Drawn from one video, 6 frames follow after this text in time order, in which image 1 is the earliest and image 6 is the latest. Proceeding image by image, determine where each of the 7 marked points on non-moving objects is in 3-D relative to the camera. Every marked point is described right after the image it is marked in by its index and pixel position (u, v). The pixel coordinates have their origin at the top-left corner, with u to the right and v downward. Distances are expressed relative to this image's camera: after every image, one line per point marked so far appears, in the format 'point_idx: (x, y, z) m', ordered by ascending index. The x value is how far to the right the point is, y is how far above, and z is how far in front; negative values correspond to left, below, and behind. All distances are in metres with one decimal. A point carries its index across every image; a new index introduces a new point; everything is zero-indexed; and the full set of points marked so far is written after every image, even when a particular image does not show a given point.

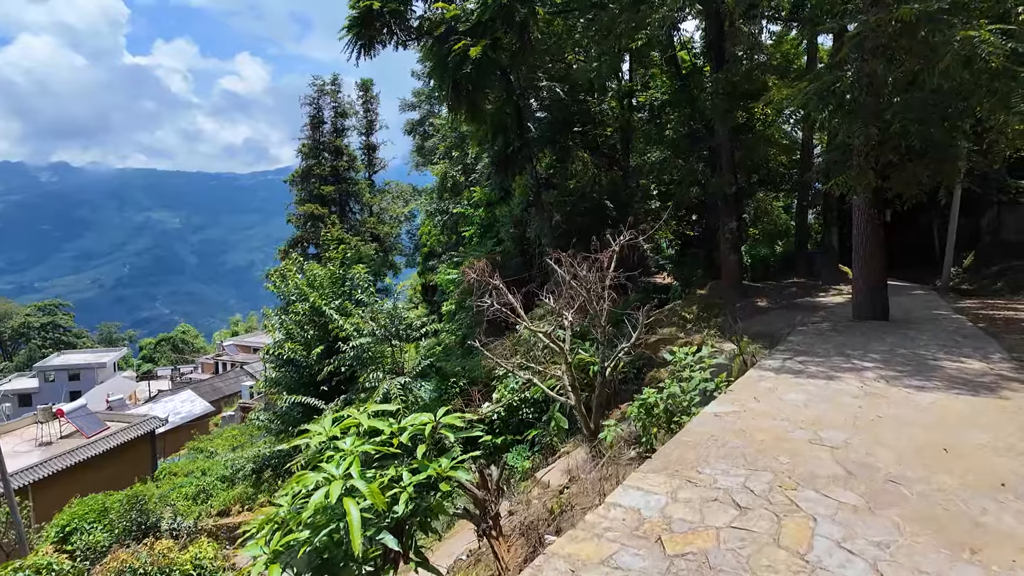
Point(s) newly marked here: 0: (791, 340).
0: (+2.4, -0.4, +5.2) m
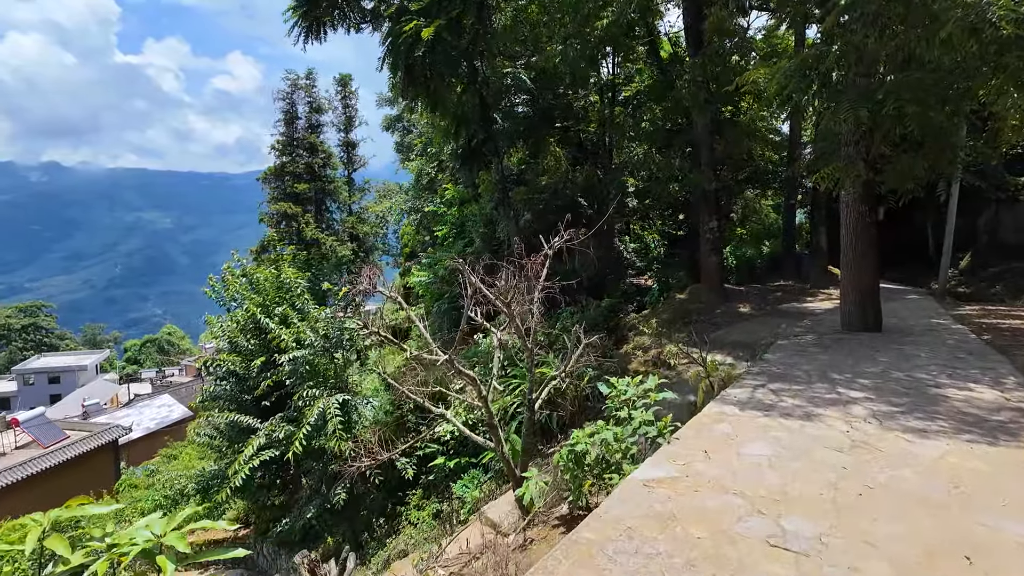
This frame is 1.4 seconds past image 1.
0: (+1.9, -0.5, +4.5) m
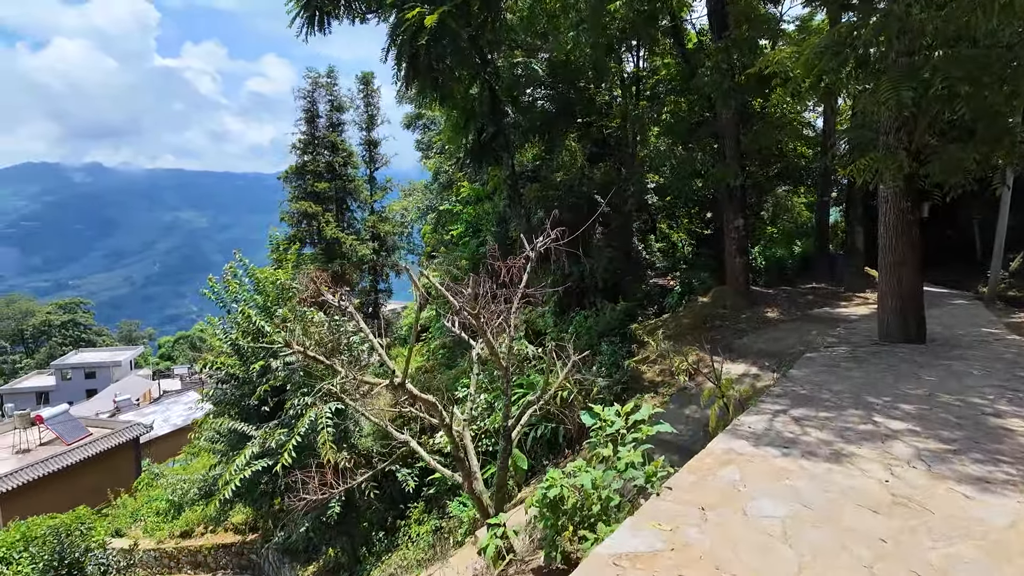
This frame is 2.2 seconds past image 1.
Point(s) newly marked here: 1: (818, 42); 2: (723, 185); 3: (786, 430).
0: (+1.8, -0.6, +3.9) m
1: (+2.2, +1.8, +4.4) m
2: (+2.9, +1.4, +8.3) m
3: (+1.2, -0.6, +2.6) m
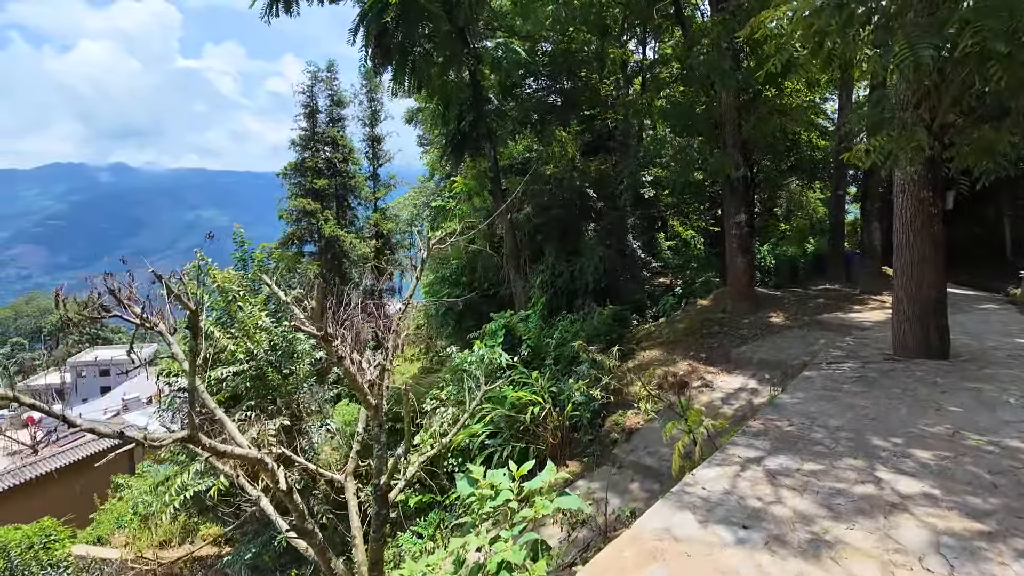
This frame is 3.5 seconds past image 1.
0: (+1.5, -0.6, +3.2) m
1: (+1.9, +1.8, +3.7) m
2: (+2.7, +1.4, +7.6) m
3: (+0.8, -0.6, +1.9) m
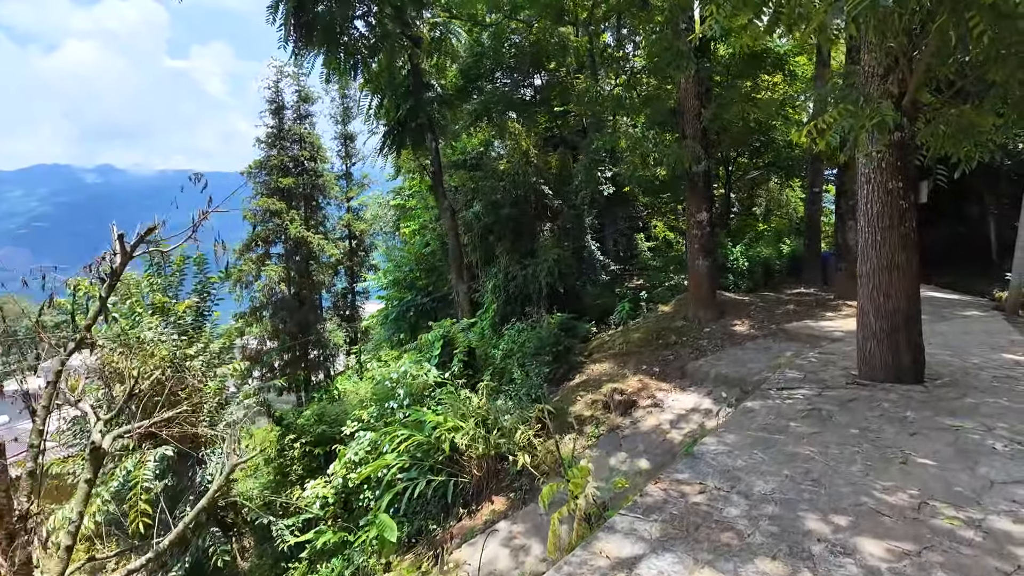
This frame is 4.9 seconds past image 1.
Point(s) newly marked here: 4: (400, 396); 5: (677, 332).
0: (+0.8, -0.6, +2.5) m
1: (+1.3, +1.7, +3.0) m
2: (+2.0, +1.3, +6.9) m
3: (+0.2, -0.7, +1.2) m
4: (-1.0, -1.0, +5.6) m
5: (+1.8, -0.5, +6.5) m
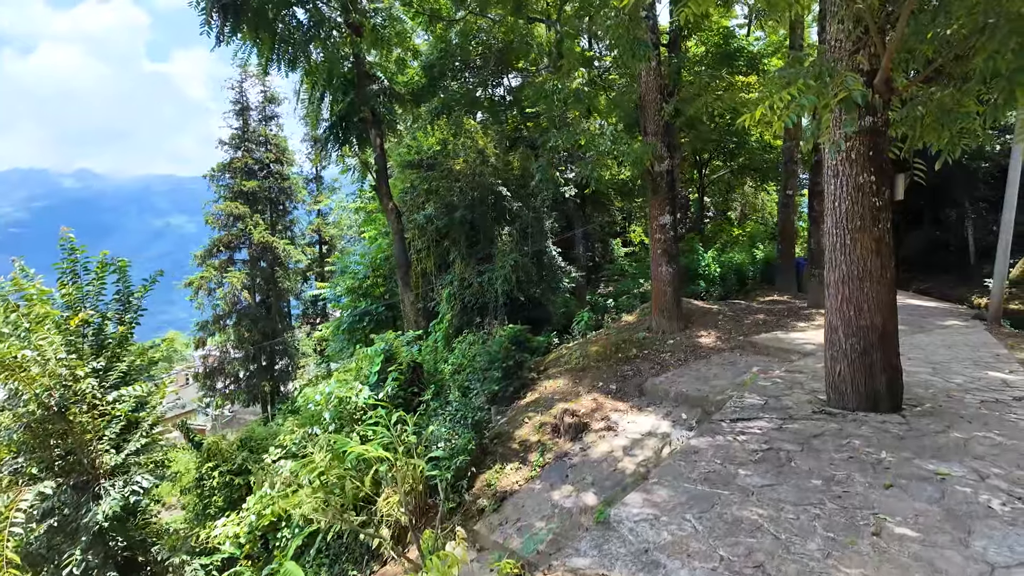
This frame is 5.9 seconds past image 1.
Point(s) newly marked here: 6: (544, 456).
0: (+0.4, -0.7, +2.0) m
1: (+0.8, +1.6, +2.5) m
2: (+1.5, +1.2, +6.4) m
3: (-0.2, -0.7, +0.6) m
4: (-1.5, -1.1, +5.0) m
5: (+1.3, -0.6, +6.0) m
6: (+0.2, -1.2, +4.4) m
